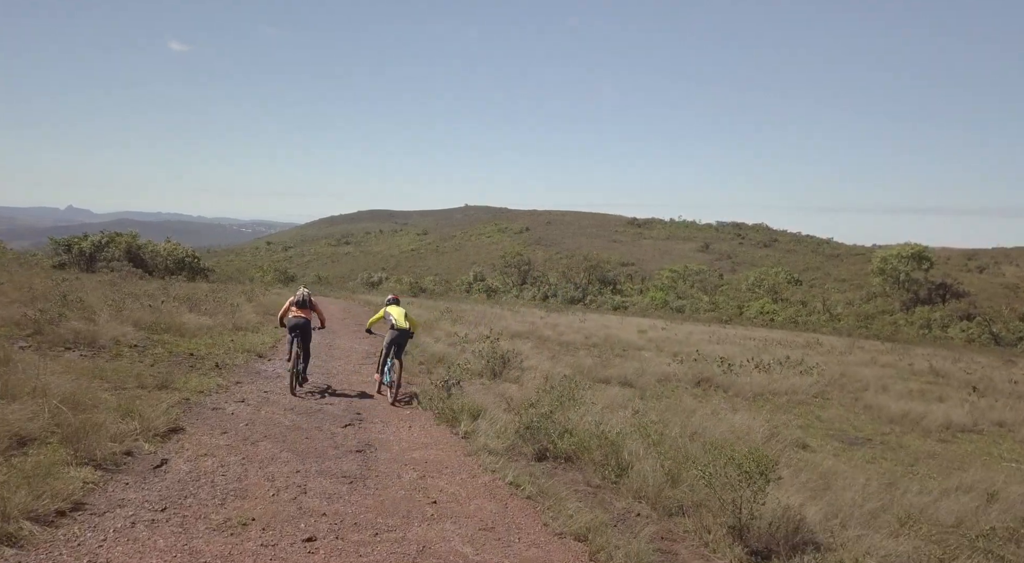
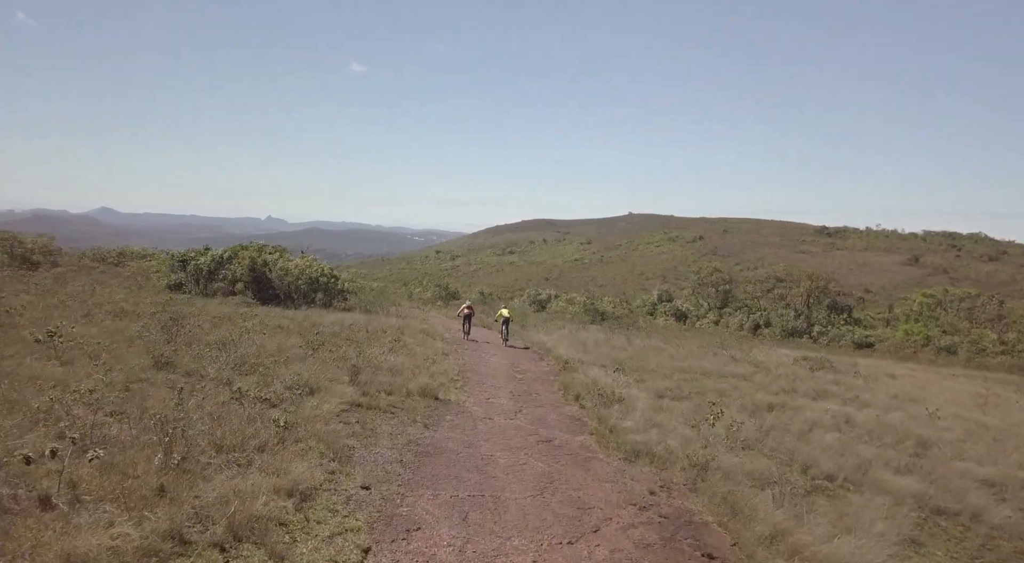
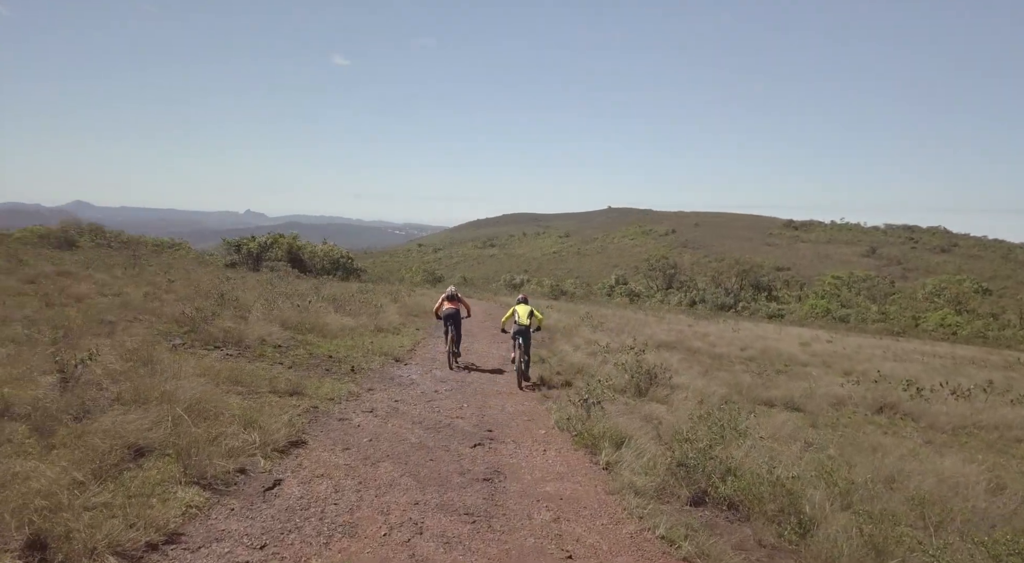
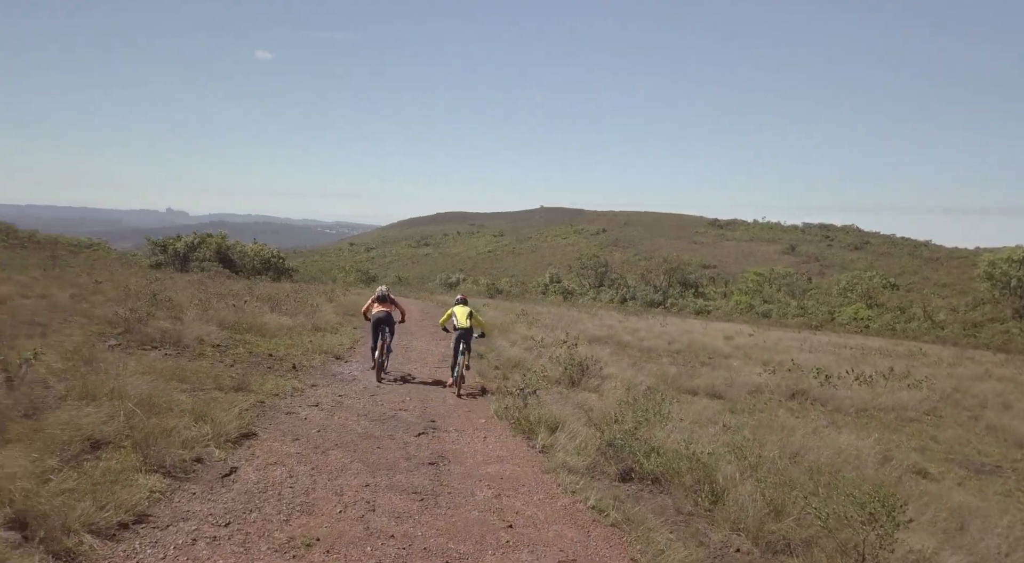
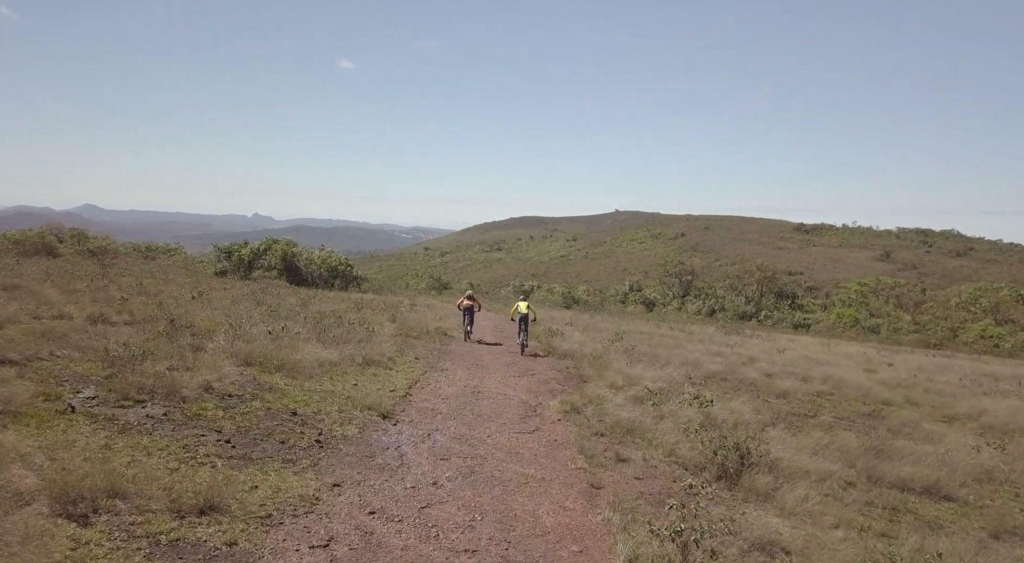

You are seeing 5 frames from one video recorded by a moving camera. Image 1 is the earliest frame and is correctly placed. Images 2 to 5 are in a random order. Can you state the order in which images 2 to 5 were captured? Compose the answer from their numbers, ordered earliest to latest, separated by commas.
4, 3, 5, 2
